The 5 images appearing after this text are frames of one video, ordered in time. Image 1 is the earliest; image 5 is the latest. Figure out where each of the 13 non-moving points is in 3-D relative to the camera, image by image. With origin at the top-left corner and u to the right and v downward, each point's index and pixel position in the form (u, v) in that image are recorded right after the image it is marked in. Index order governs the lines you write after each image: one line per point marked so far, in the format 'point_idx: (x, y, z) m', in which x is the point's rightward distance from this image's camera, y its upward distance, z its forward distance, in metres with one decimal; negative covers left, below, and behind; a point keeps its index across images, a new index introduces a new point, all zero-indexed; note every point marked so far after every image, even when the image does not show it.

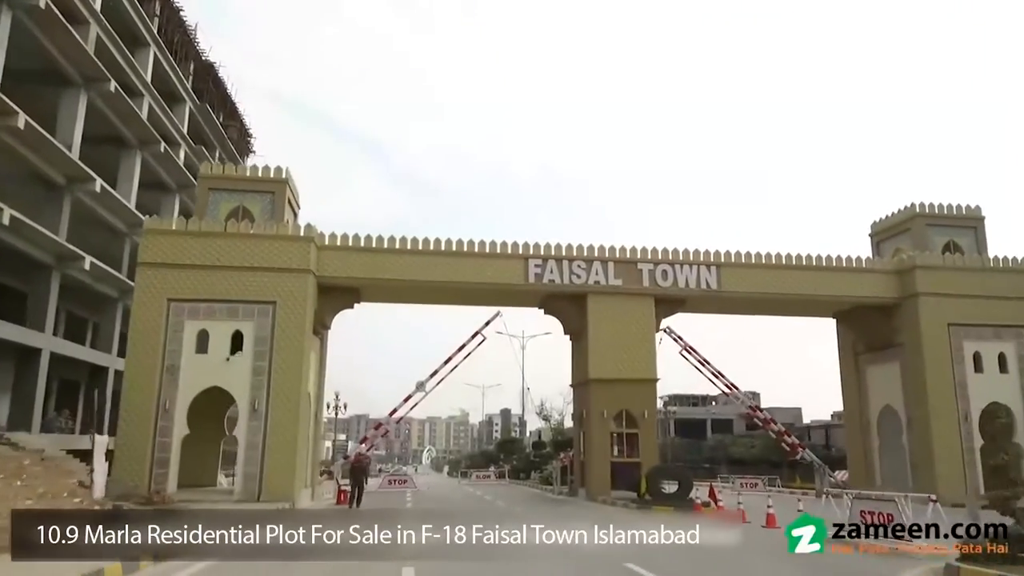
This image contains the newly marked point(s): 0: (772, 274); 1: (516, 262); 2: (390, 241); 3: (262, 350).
0: (+7.0, +0.4, +19.4) m
1: (+0.1, +0.6, +18.4) m
2: (-3.0, +1.1, +18.1) m
3: (-5.7, -1.4, +16.6) m
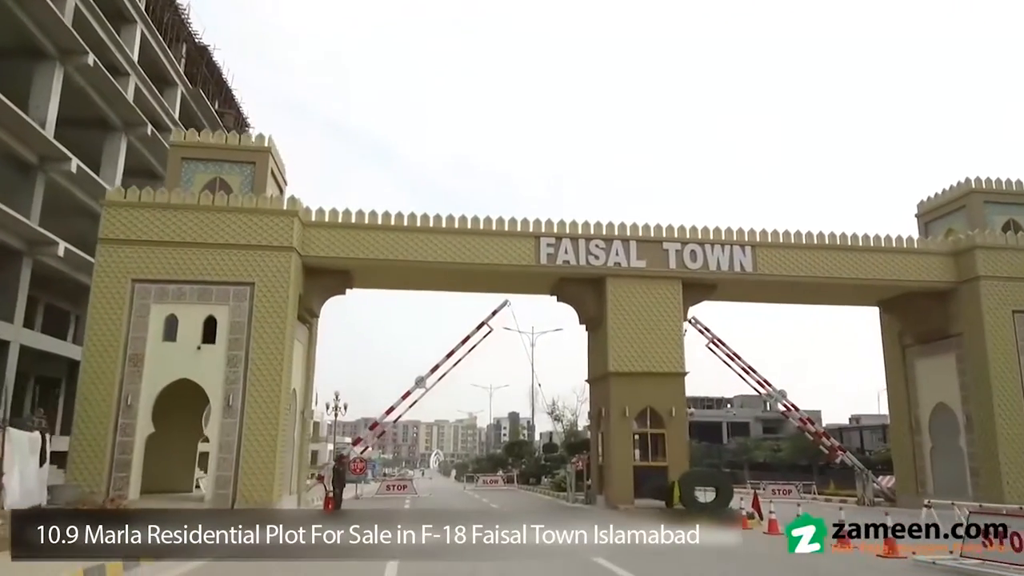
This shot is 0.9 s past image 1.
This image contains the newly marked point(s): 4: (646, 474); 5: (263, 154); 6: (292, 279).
0: (+7.2, +0.8, +17.3) m
1: (+0.3, +1.0, +16.3) m
2: (-2.8, +1.6, +16.1) m
3: (-5.5, -1.0, +14.6) m
4: (+2.9, -4.0, +15.8) m
5: (-5.5, +3.0, +16.2) m
6: (-4.5, +0.2, +15.0) m
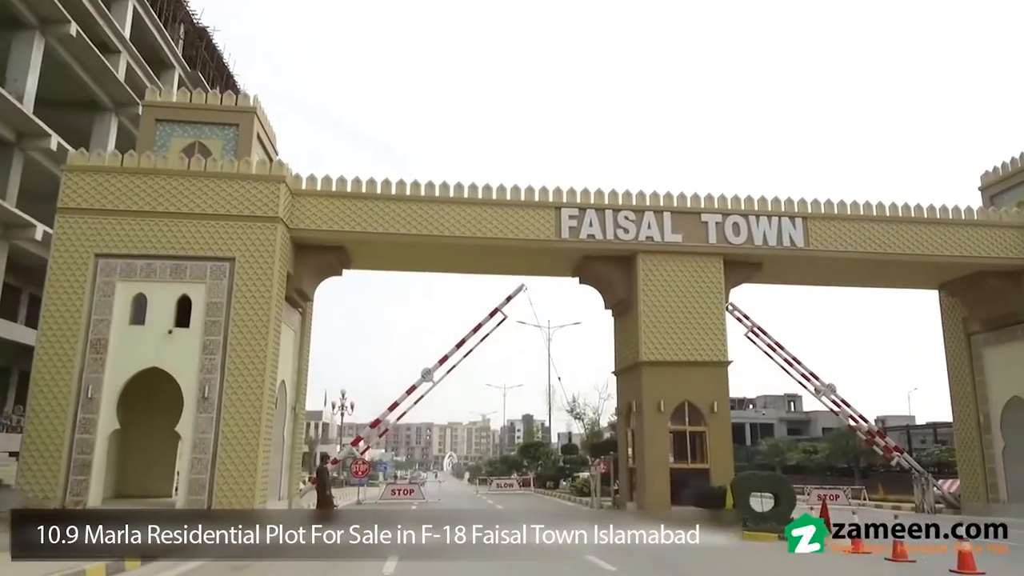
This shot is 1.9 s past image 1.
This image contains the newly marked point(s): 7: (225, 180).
0: (+7.6, +1.2, +15.2) m
1: (+0.6, +1.5, +14.4) m
2: (-2.5, +2.0, +14.2) m
3: (-5.1, -0.6, +12.7) m
4: (+3.2, -3.6, +13.8) m
5: (-5.2, +3.4, +14.4) m
6: (-4.2, +0.6, +13.1) m
7: (-5.2, +1.9, +13.2) m
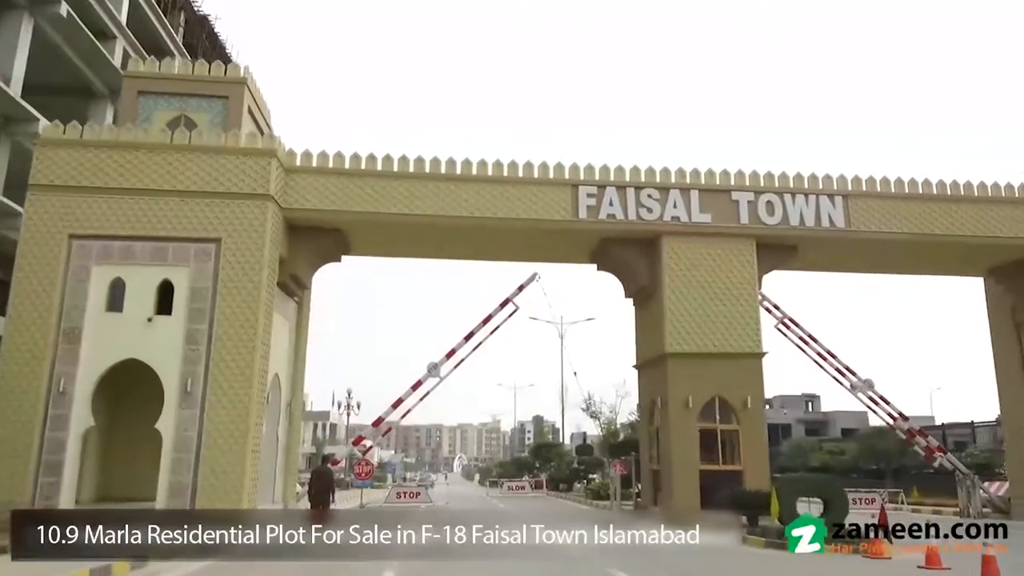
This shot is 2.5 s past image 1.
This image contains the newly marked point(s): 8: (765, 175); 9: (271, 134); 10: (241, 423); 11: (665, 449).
0: (+7.8, +1.5, +13.9) m
1: (+0.9, +1.7, +13.2) m
2: (-2.3, +2.2, +13.0) m
3: (-4.9, -0.3, +11.6) m
4: (+3.5, -3.3, +12.5) m
5: (-5.0, +3.6, +13.2) m
6: (-4.0, +0.9, +12.0) m
7: (-5.0, +2.2, +12.1) m
8: (+4.7, +2.1, +13.7) m
9: (-4.1, +2.6, +12.5) m
10: (-4.2, -2.1, +11.2) m
11: (+2.7, -2.8, +12.8) m
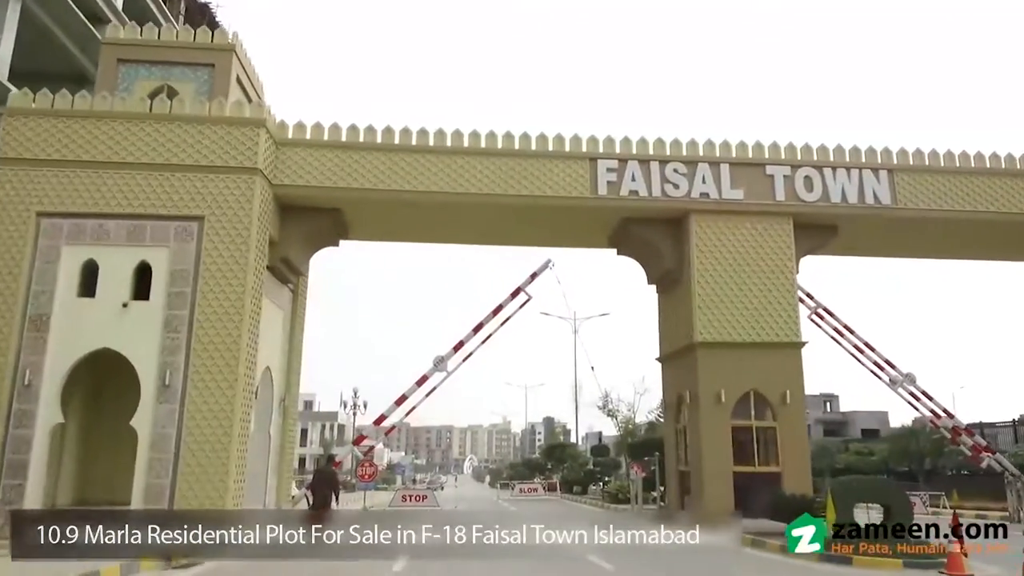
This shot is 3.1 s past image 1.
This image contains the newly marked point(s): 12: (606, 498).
0: (+8.0, +1.8, +12.7) m
1: (+1.1, +2.0, +12.0) m
2: (-2.1, +2.5, +11.9) m
3: (-4.7, -0.1, +10.5) m
4: (+3.7, -3.0, +11.3) m
5: (-4.8, +3.9, +12.2) m
6: (-3.8, +1.1, +10.9) m
7: (-4.8, +2.5, +11.0) m
8: (+5.0, +2.4, +12.5) m
9: (-3.9, +2.9, +11.4) m
10: (-4.0, -1.8, +10.1) m
11: (+2.9, -2.6, +11.6) m
12: (+2.5, -5.6, +19.6) m
